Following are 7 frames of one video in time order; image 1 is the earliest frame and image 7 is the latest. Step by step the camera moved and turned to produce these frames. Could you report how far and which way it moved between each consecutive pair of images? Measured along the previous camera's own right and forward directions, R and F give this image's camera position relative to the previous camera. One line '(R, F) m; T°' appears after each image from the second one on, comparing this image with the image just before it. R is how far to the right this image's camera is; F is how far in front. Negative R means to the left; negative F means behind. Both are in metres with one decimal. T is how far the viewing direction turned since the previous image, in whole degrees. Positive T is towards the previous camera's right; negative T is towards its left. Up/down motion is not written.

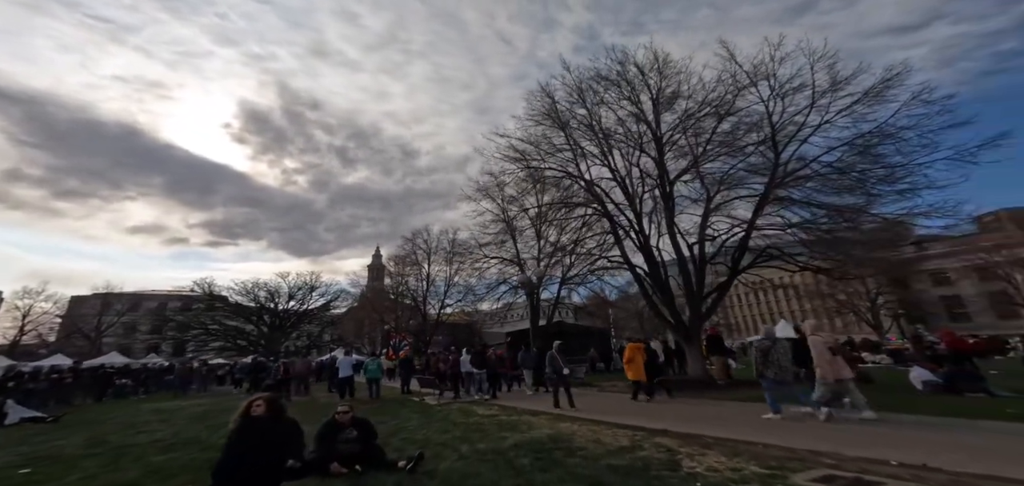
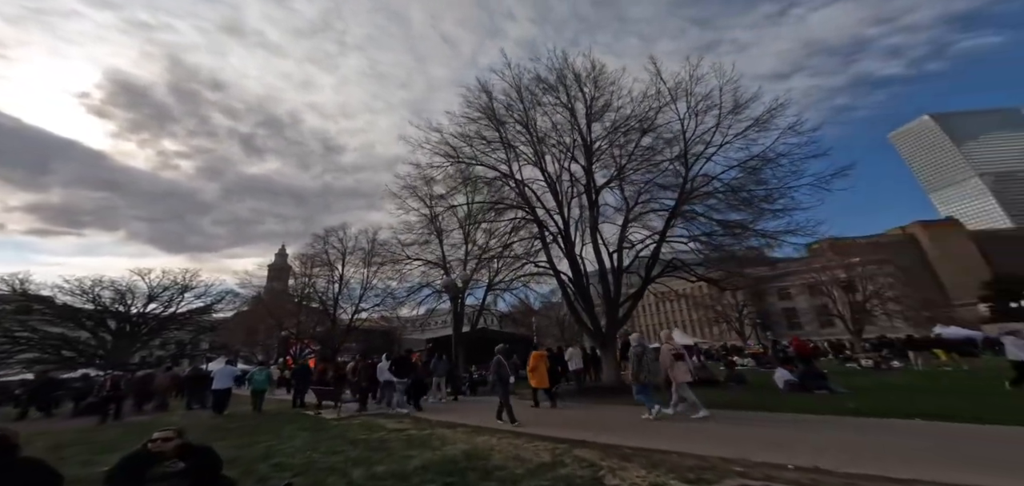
(+0.1, +0.5) m; +11°
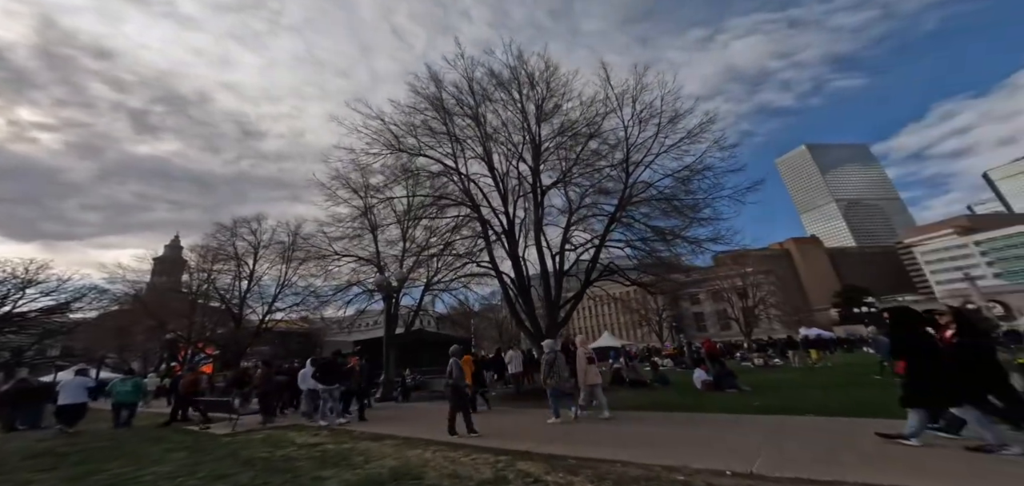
(-0.2, +0.6) m; +10°
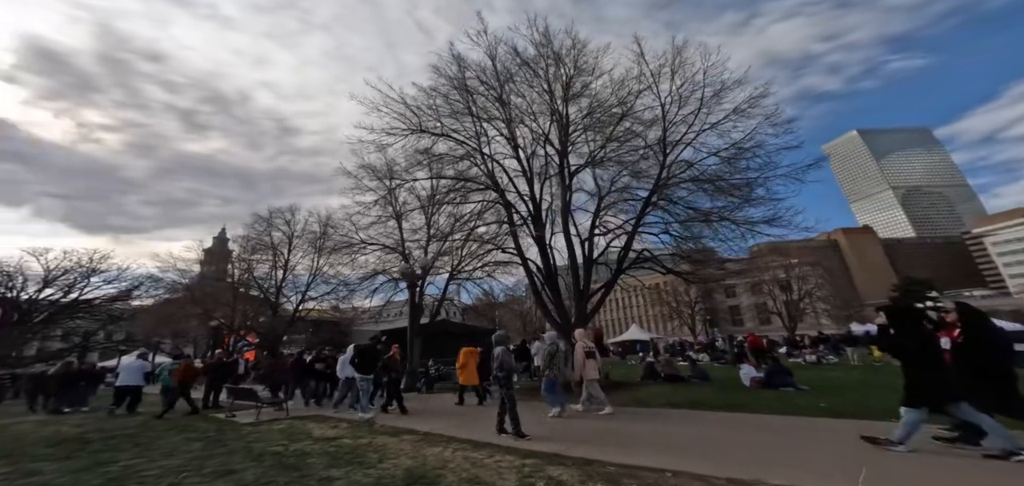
(0.0, +0.6) m; -4°
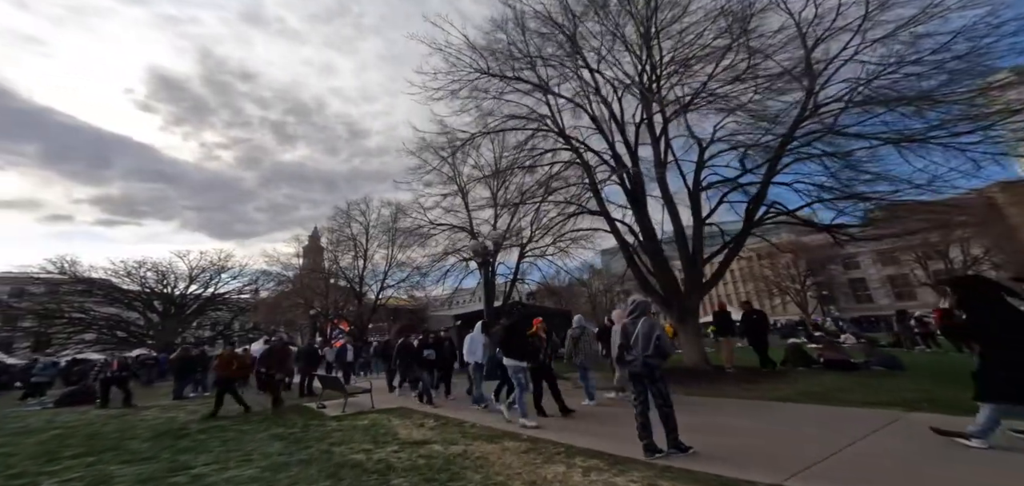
(-0.7, +1.4) m; -9°
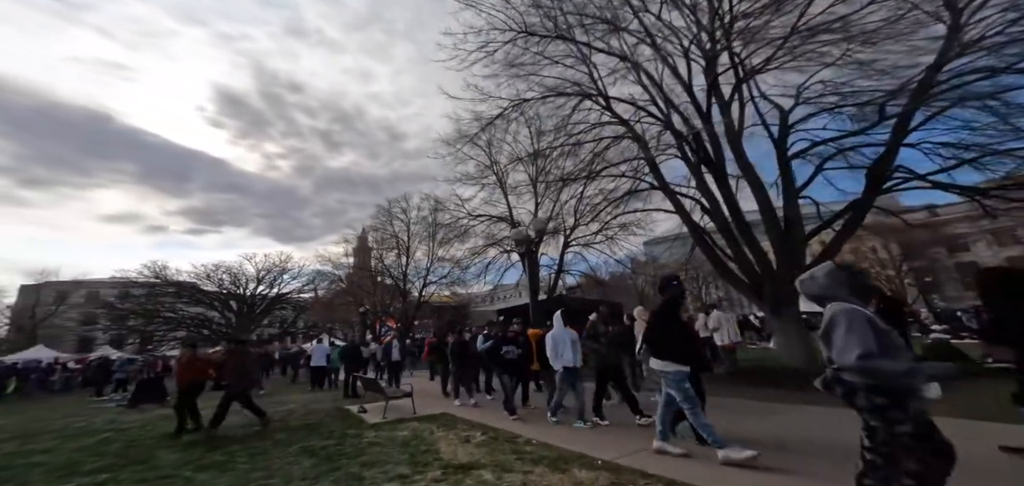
(-0.2, +1.1) m; -6°
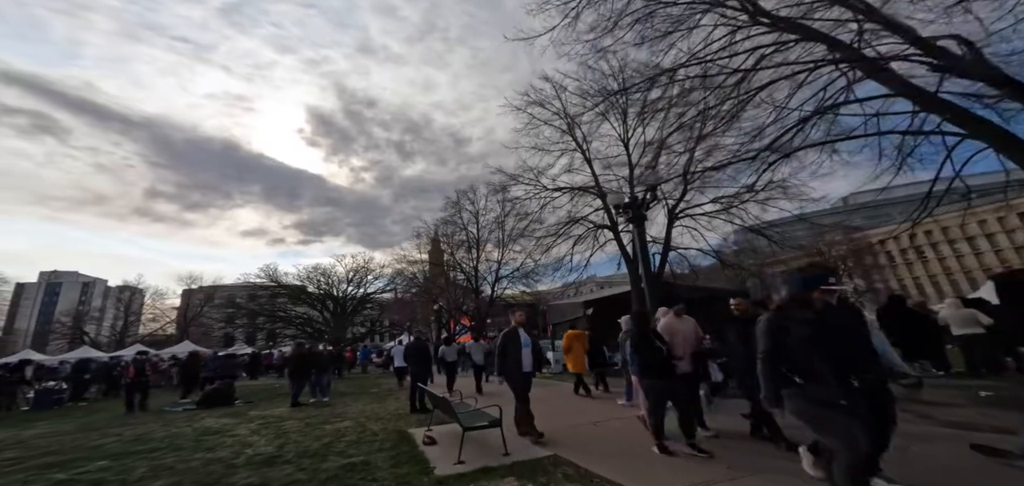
(-1.0, +3.2) m; -10°
